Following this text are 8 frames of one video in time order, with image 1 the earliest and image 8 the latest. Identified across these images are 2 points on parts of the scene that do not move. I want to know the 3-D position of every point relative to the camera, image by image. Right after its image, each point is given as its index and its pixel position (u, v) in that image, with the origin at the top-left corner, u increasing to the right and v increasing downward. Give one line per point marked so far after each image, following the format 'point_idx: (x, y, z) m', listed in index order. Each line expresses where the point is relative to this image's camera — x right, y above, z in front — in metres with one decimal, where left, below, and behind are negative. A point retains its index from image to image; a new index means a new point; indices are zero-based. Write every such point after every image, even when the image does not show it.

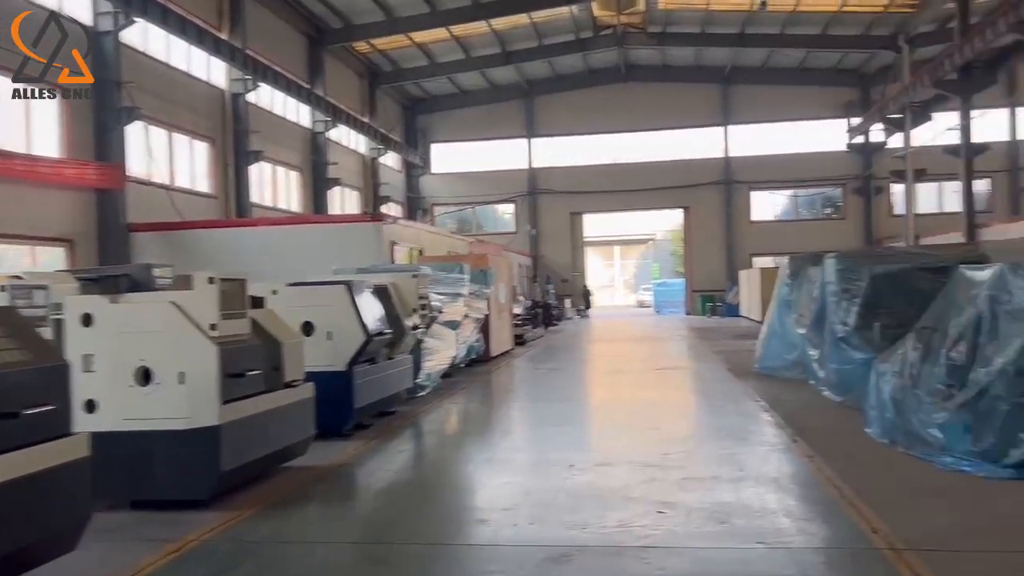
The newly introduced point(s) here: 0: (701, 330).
0: (+3.7, -0.8, +16.3) m
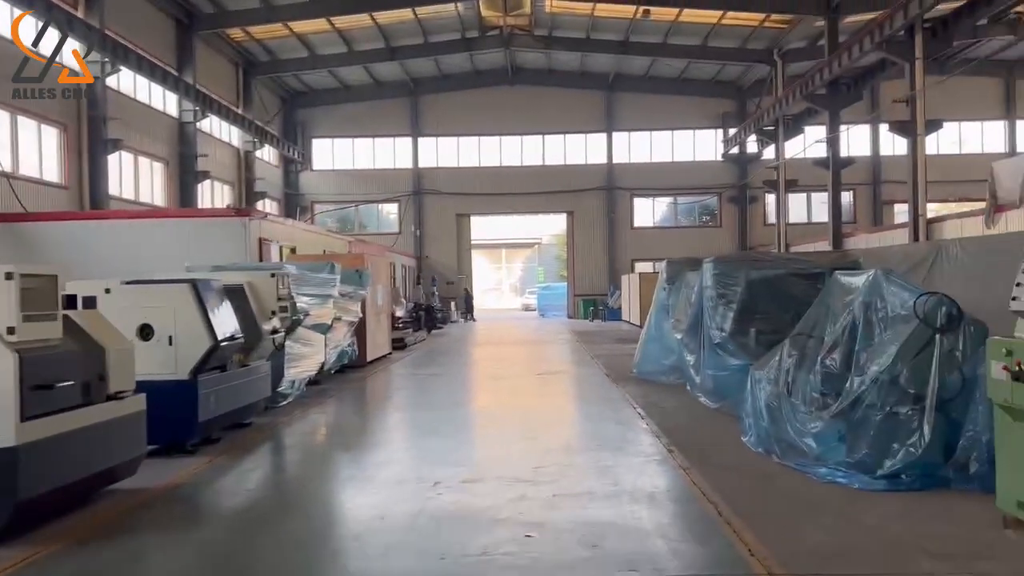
0: (+1.4, -0.9, +16.3) m
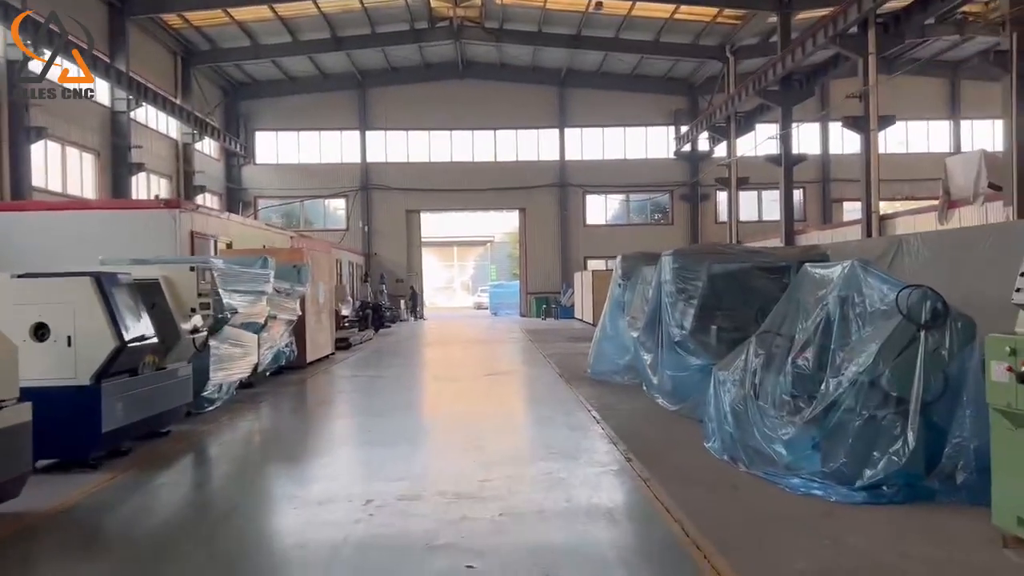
0: (+0.4, -0.9, +15.9) m
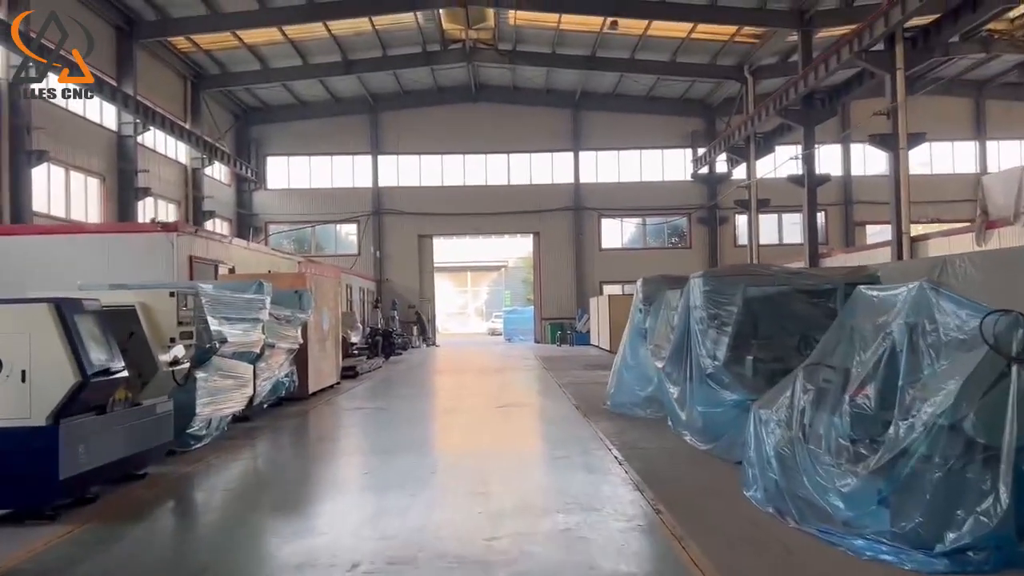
0: (+0.7, -1.3, +15.4) m
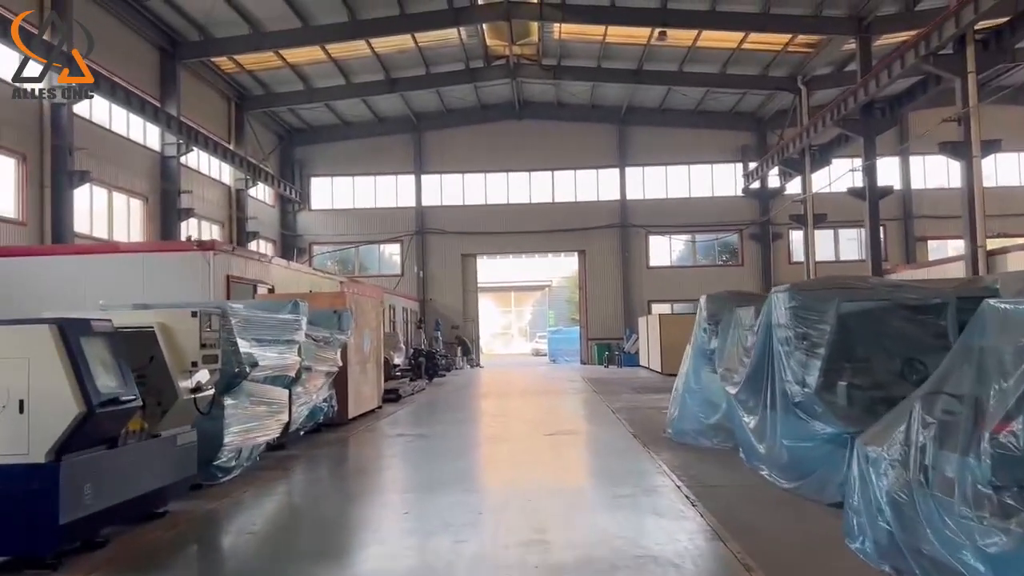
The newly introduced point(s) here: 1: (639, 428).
0: (+1.5, -1.7, +14.8) m
1: (+1.2, -1.3, +7.8) m
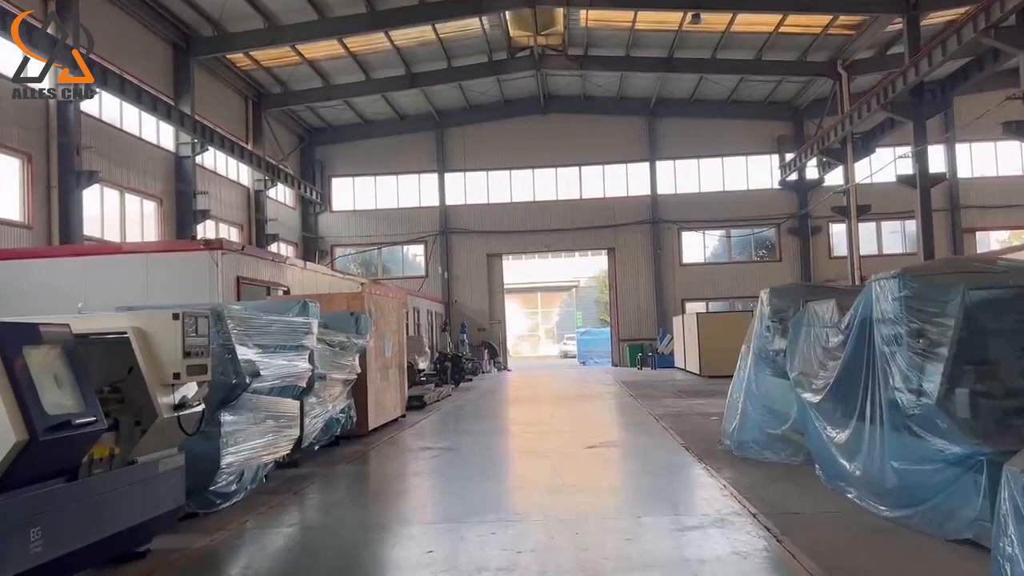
0: (+2.0, -1.6, +14.0) m
1: (+1.5, -1.3, +7.0) m
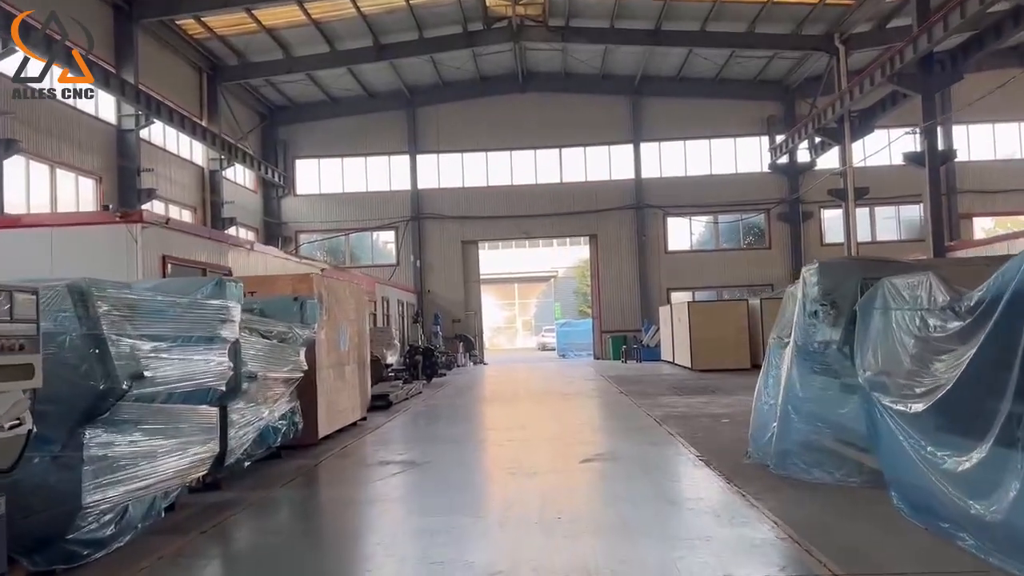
0: (+1.7, -1.4, +12.8) m
1: (+1.3, -1.1, +5.8) m
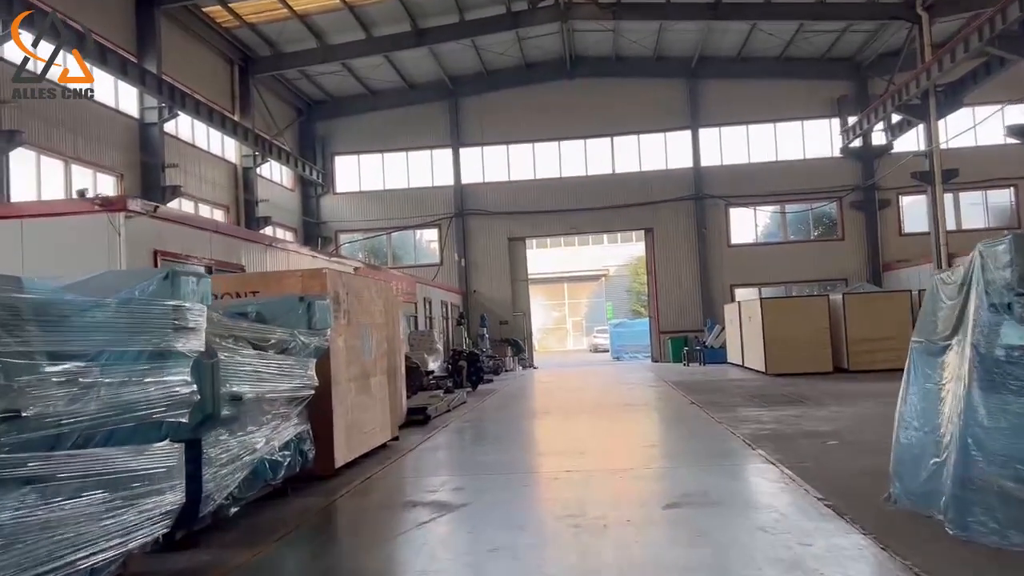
0: (+2.4, -1.4, +11.5) m
1: (+1.7, -1.1, +4.5) m
